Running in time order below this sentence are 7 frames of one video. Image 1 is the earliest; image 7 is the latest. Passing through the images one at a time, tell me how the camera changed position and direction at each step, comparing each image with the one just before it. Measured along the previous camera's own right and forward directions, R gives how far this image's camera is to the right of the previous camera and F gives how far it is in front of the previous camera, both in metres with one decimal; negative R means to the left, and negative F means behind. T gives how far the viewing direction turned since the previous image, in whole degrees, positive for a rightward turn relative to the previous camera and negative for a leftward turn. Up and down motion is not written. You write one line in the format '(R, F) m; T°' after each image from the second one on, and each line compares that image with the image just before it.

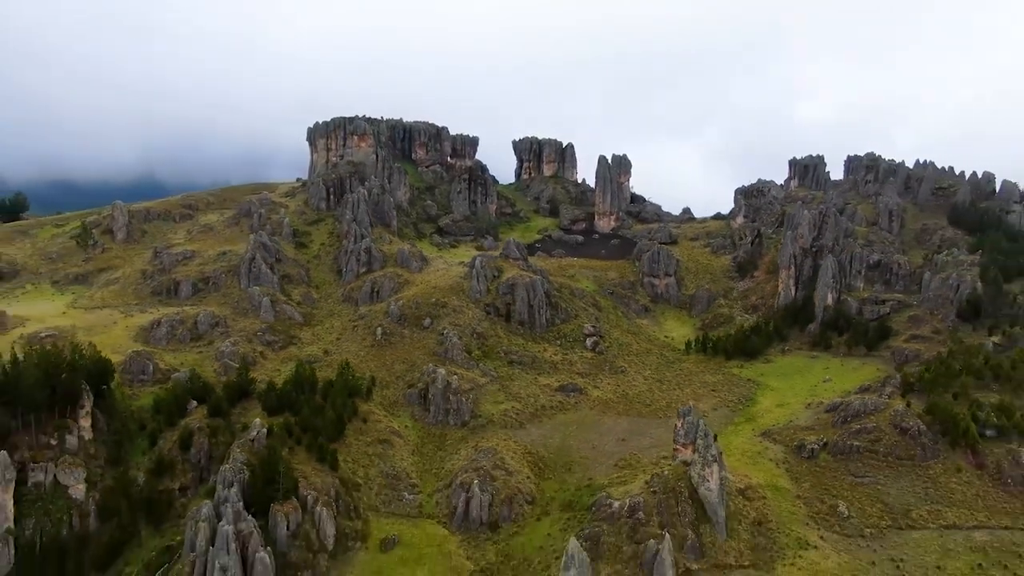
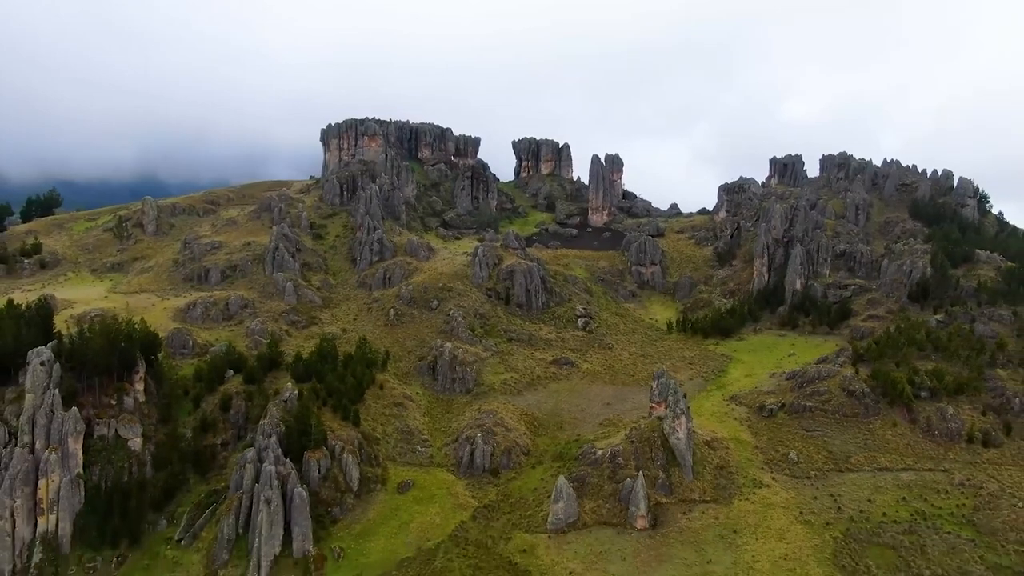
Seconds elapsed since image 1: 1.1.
(+0.2, -9.1) m; 0°
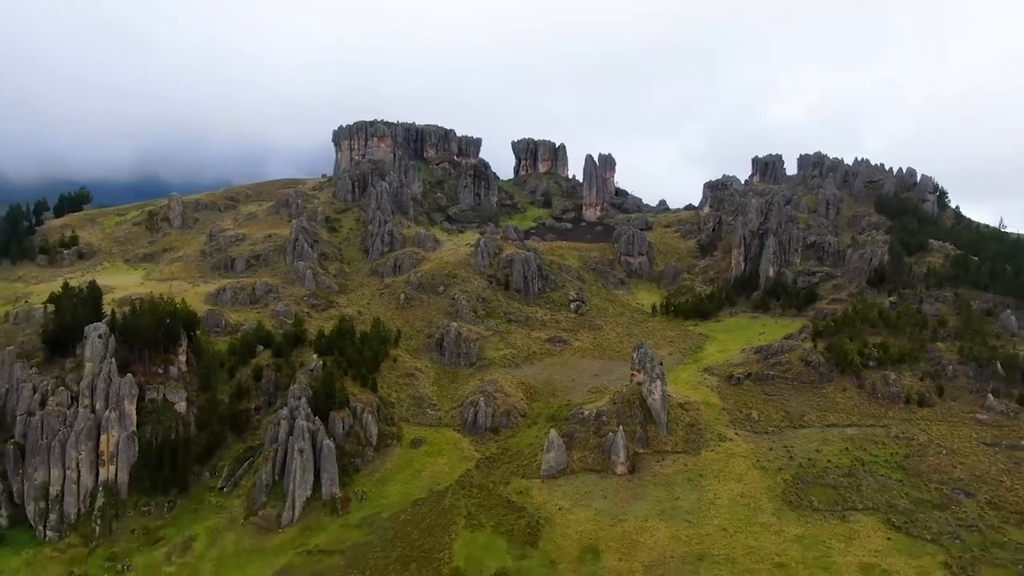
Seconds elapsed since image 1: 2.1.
(+0.2, -9.4) m; 0°
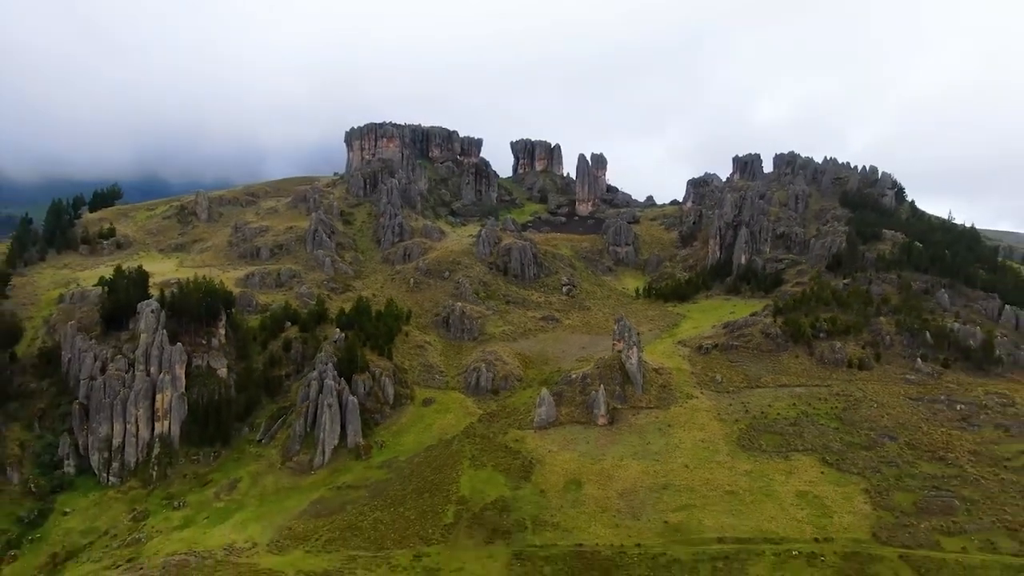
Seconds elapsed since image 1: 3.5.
(+0.4, -11.6) m; 0°
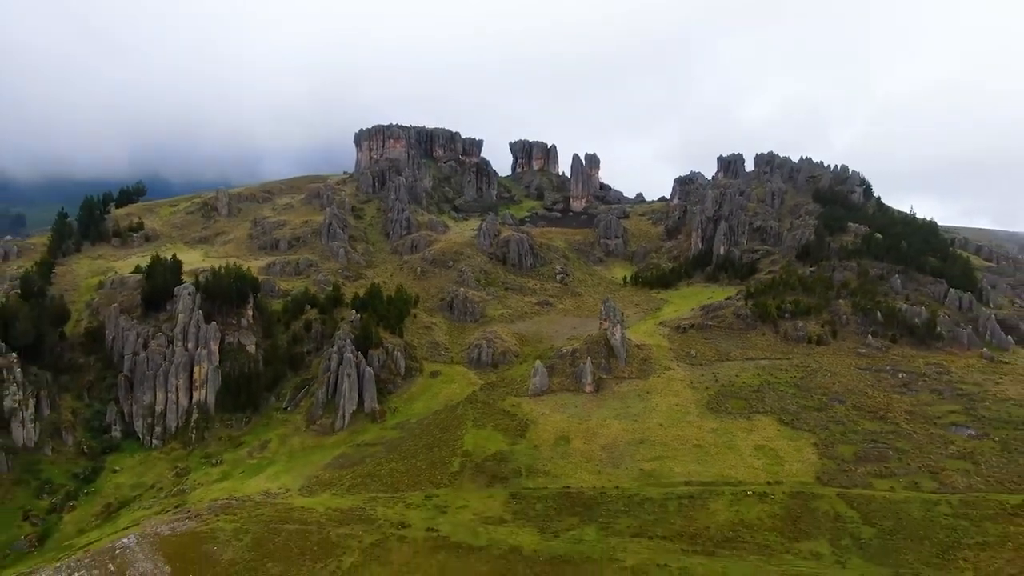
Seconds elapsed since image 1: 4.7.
(+0.3, -10.5) m; 0°
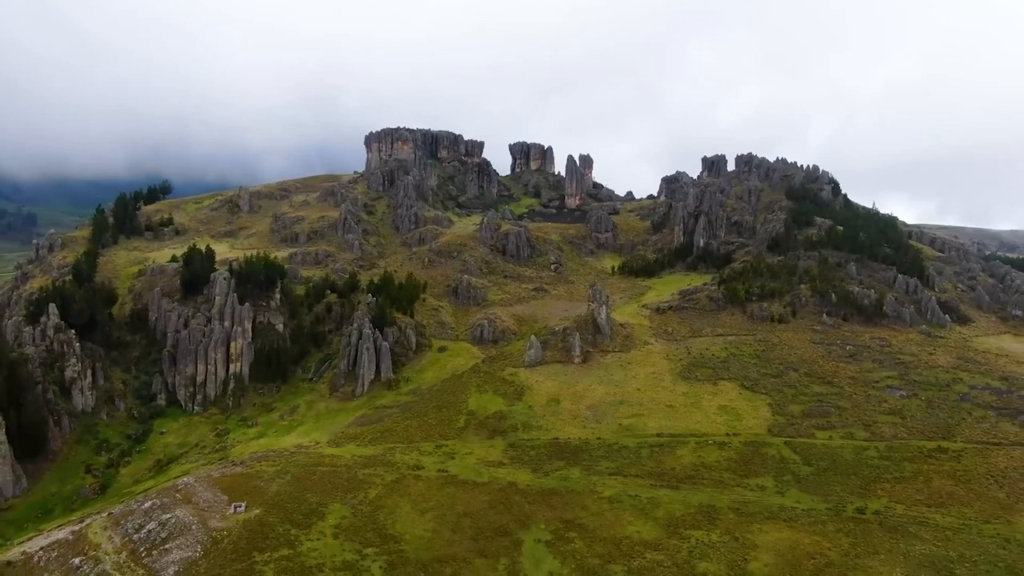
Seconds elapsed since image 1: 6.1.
(+0.3, -12.7) m; 0°
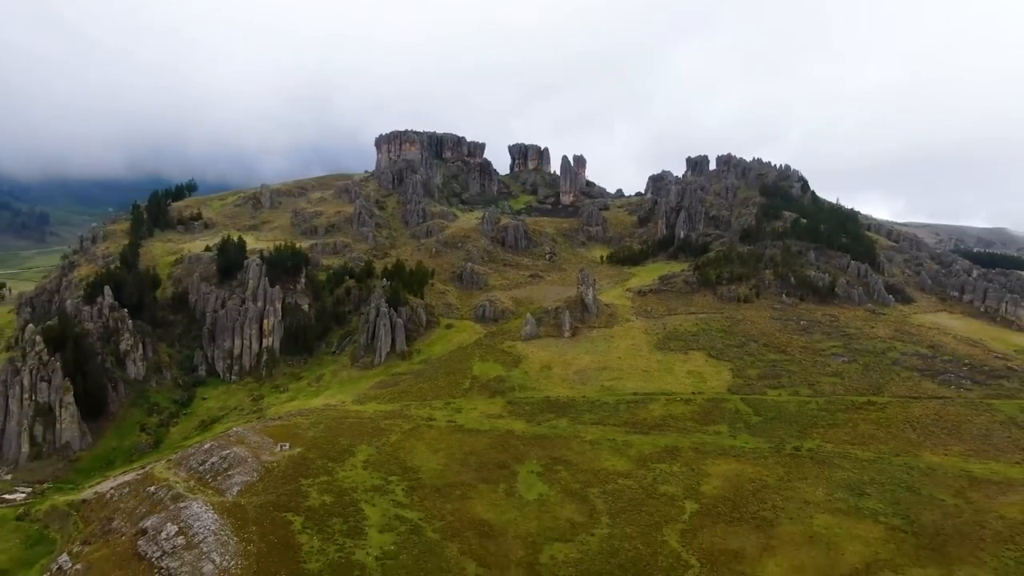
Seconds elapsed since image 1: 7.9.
(+0.4, -14.7) m; 0°
